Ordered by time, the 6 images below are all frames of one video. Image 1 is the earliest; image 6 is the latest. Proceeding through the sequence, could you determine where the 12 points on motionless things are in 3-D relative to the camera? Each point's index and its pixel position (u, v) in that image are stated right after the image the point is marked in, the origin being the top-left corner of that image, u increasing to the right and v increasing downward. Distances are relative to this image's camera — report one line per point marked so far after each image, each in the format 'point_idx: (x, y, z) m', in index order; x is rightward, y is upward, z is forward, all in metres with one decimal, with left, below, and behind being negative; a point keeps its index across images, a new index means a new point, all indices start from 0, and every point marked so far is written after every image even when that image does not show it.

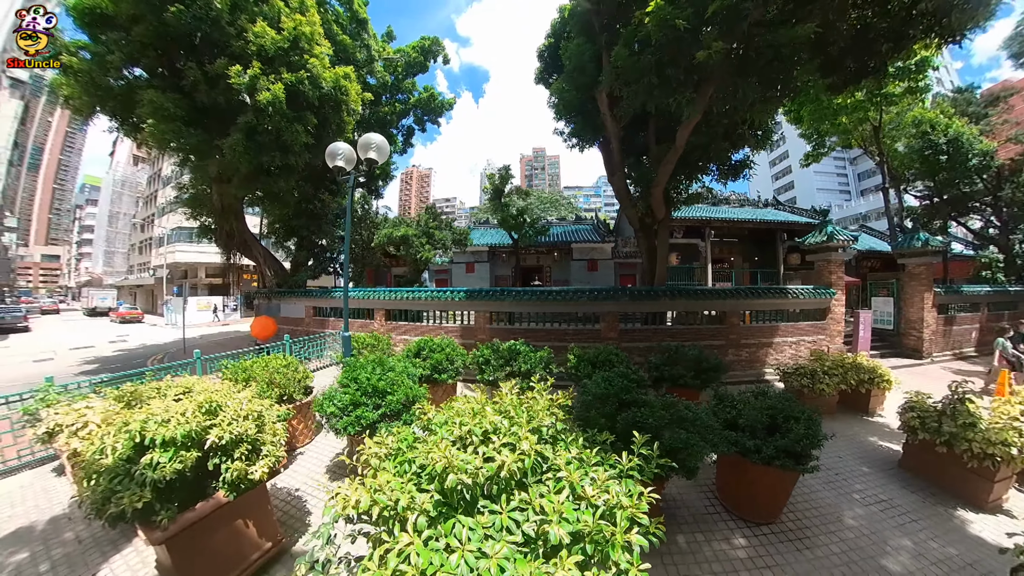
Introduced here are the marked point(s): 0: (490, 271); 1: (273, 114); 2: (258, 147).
0: (-0.8, +0.8, +16.2) m
1: (-5.0, +3.8, +7.6) m
2: (-5.7, +3.2, +8.1) m
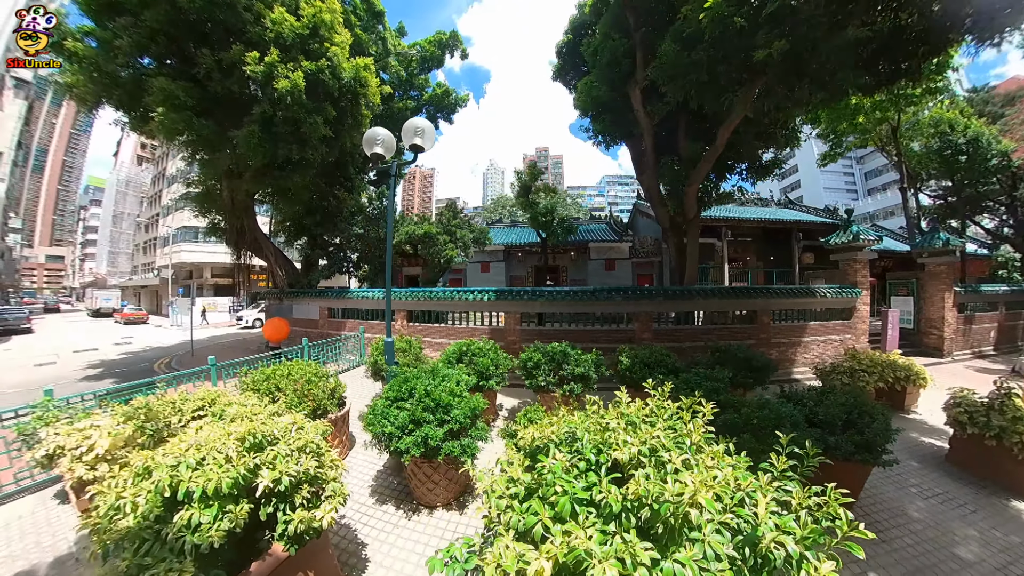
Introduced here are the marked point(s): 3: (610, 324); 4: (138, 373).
0: (-0.2, +0.8, +15.8) m
1: (-4.4, +3.8, +7.2) m
2: (-5.1, +3.2, +7.7) m
3: (+2.9, -0.9, +9.6) m
4: (-9.5, -2.2, +8.9) m
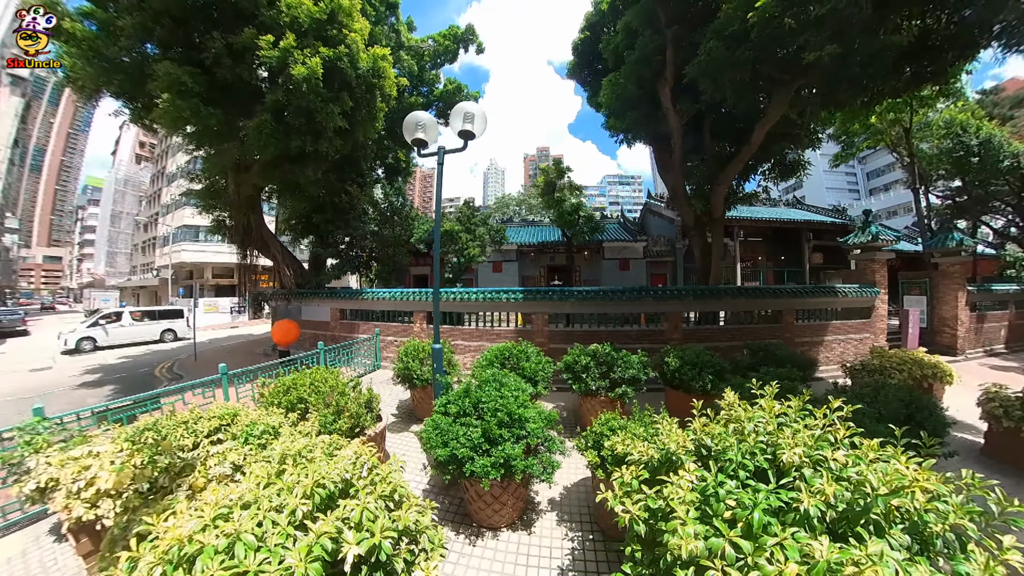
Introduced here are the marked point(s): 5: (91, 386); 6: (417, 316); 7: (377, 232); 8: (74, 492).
0: (+0.3, +0.8, +15.3) m
1: (-3.9, +3.8, +6.8) m
2: (-4.6, +3.2, +7.2) m
3: (+3.4, -0.9, +9.2) m
4: (-9.0, -2.2, +8.5) m
5: (-9.3, -2.2, +7.7) m
6: (-2.0, -0.6, +7.8) m
7: (-4.0, +1.7, +10.4) m
8: (-2.6, -1.2, +2.1) m
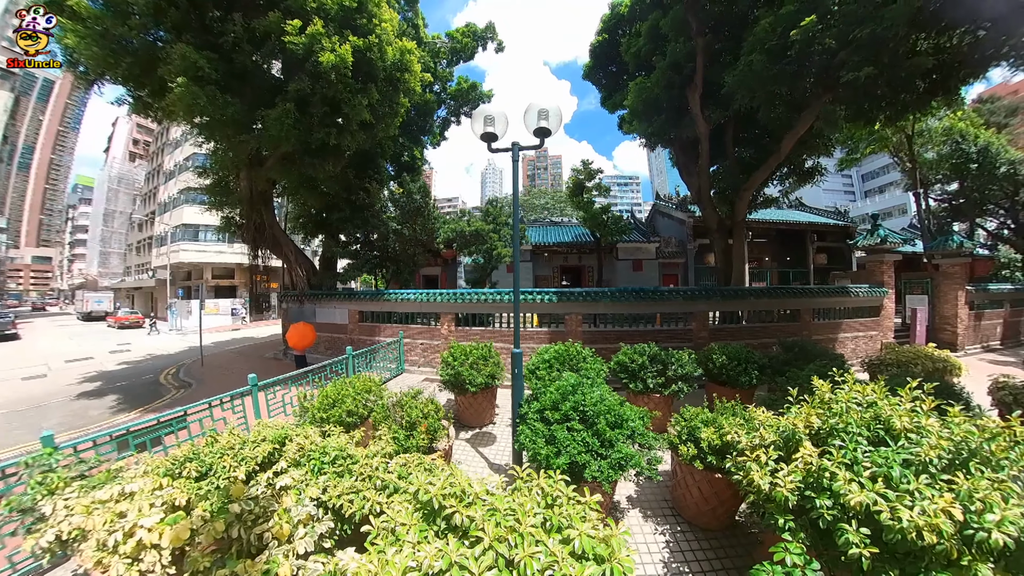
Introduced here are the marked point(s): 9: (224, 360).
0: (+0.8, +0.7, +15.0) m
1: (-3.3, +3.7, +6.3) m
2: (-4.0, +3.2, +6.8) m
3: (+4.0, -0.9, +8.9) m
4: (-8.4, -2.2, +8.0) m
5: (-8.7, -2.2, +7.3) m
6: (-1.4, -0.6, +7.4) m
7: (-3.4, +1.6, +10.0) m
8: (-1.9, -1.2, +1.7) m
9: (-8.2, -2.0, +9.9) m
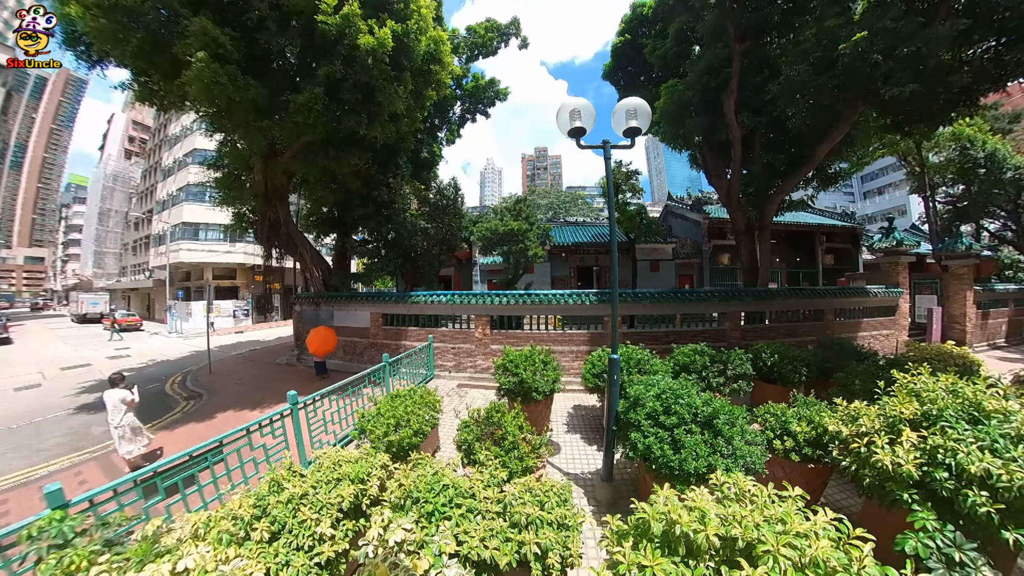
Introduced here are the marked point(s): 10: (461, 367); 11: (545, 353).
0: (+1.4, +0.7, +14.5) m
1: (-2.6, +3.7, +5.8) m
2: (-3.3, +3.2, +6.3) m
3: (+4.6, -0.9, +8.4) m
4: (-7.8, -2.2, +7.4) m
5: (-8.0, -2.2, +6.7) m
6: (-0.7, -0.7, +6.9) m
7: (-2.8, +1.6, +9.5) m
8: (-1.2, -1.2, +1.2) m
9: (-7.5, -2.1, +9.4) m
10: (-1.0, -1.6, +7.1) m
11: (+0.4, -0.9, +4.5) m
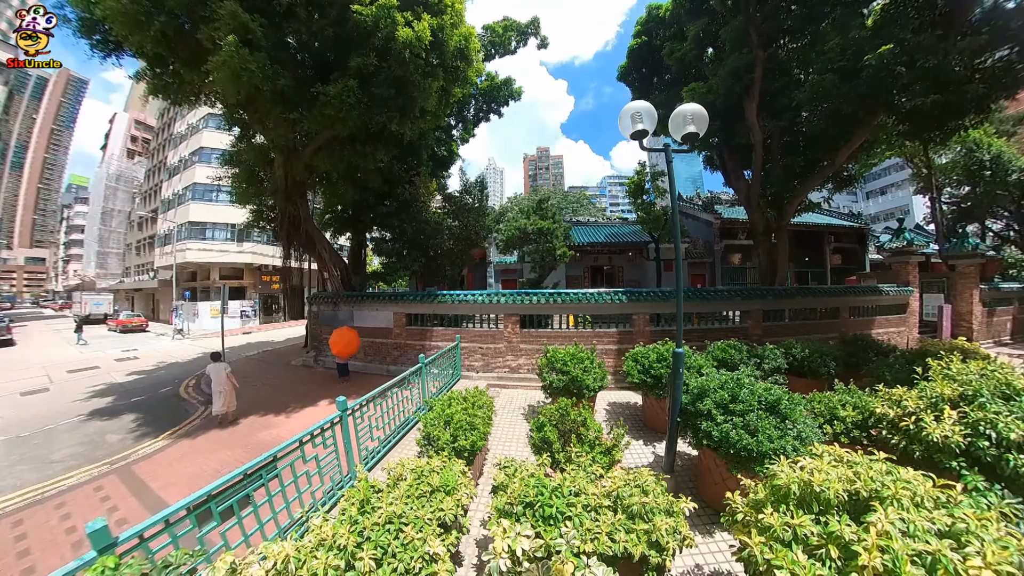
0: (+1.9, +0.7, +14.3) m
1: (-2.1, +3.7, +5.6) m
2: (-2.8, +3.2, +6.1) m
3: (+5.1, -0.9, +8.2) m
4: (-7.3, -2.2, +7.2) m
5: (-7.5, -2.2, +6.5) m
6: (-0.2, -0.6, +6.7) m
7: (-2.3, +1.6, +9.3) m
8: (-0.7, -1.2, +1.0) m
9: (-7.0, -2.1, +9.2) m
10: (-0.5, -1.6, +6.9) m
11: (+0.9, -0.9, +4.3) m
